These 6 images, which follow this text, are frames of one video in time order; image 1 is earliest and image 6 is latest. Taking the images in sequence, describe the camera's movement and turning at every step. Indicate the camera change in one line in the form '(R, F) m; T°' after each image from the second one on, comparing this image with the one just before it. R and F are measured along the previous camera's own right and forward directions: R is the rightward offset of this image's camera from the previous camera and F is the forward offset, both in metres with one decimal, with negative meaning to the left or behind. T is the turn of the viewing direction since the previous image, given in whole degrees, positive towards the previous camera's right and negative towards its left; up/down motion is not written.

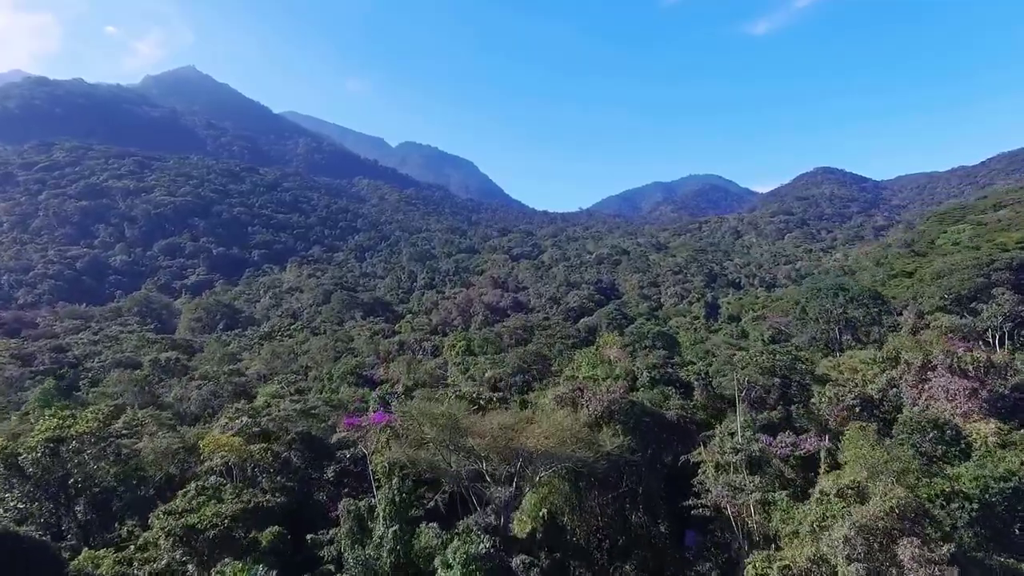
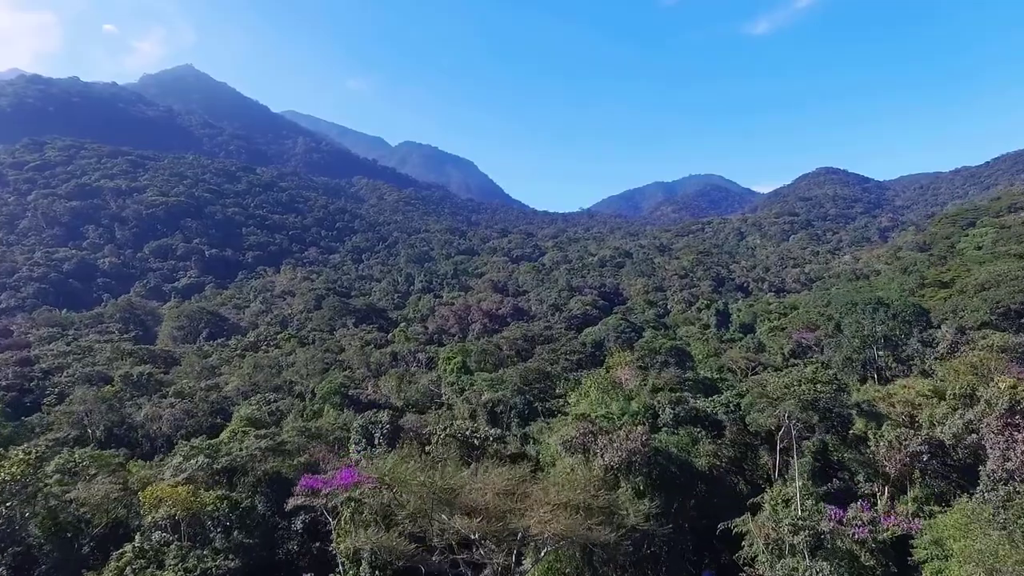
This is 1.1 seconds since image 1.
(0.0, +2.5) m; 0°
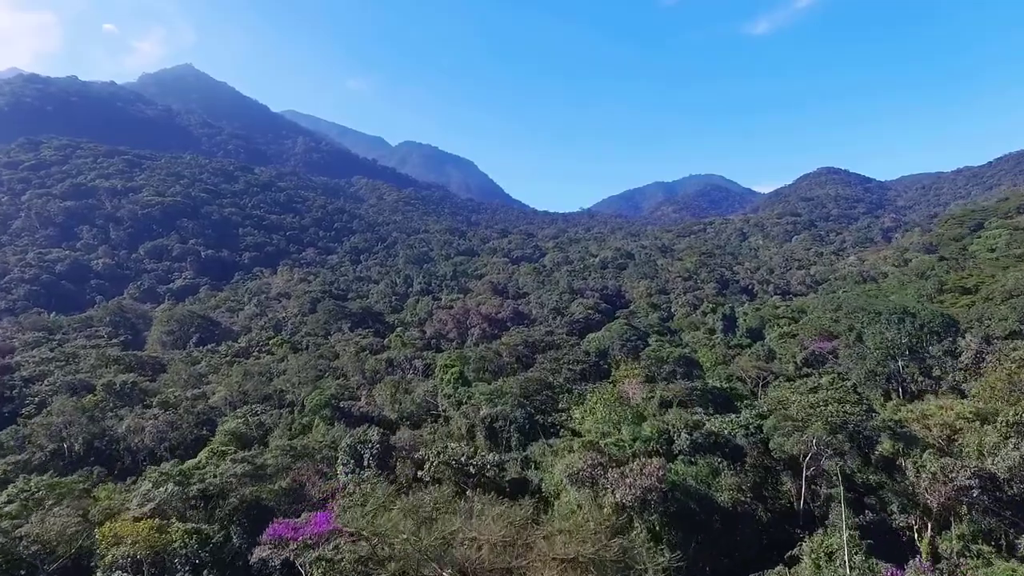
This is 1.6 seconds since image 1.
(0.0, +1.4) m; 0°
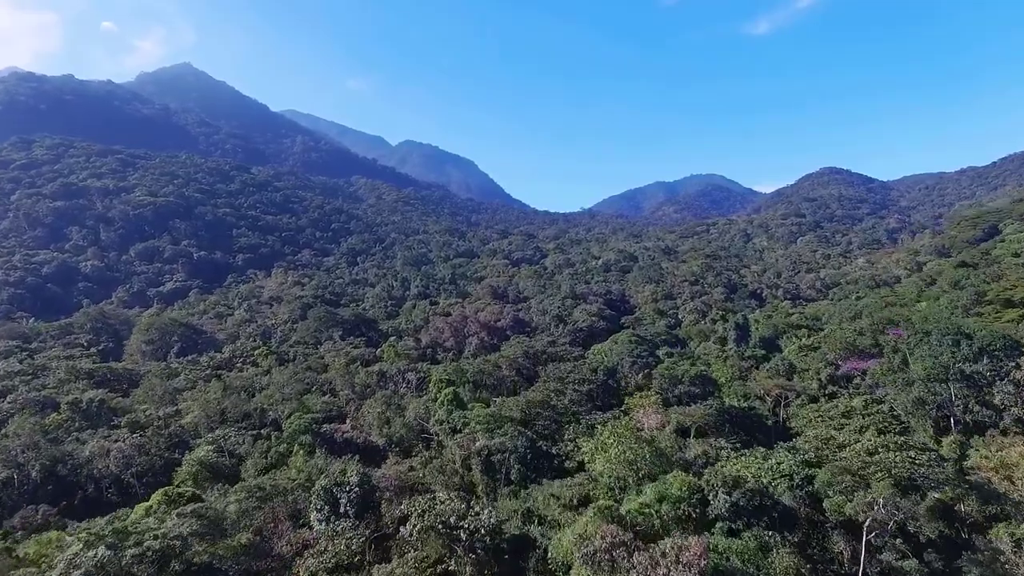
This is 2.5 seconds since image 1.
(0.0, +2.4) m; 0°
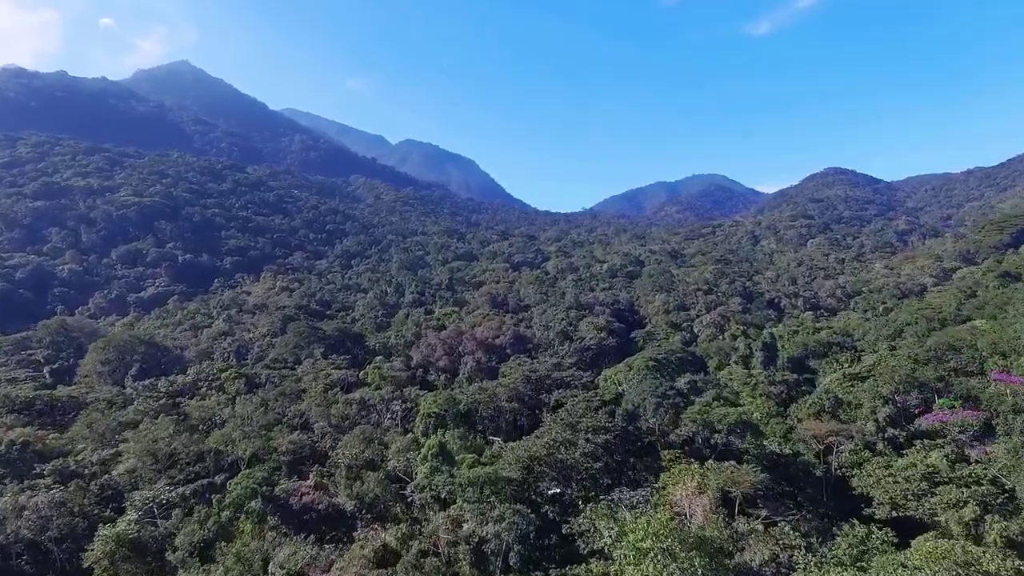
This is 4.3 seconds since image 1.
(0.0, +4.3) m; 0°
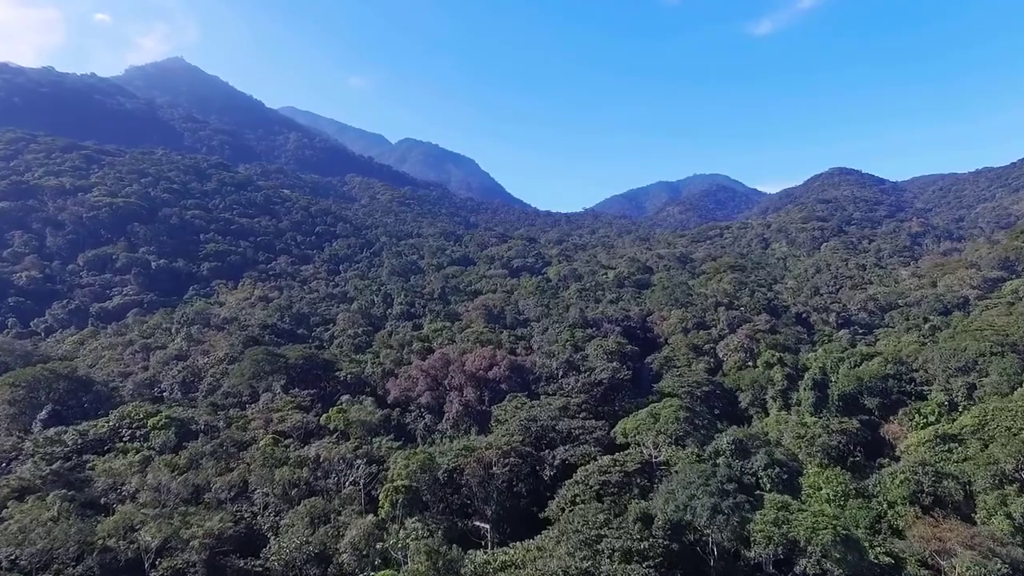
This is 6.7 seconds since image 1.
(+0.2, +6.4) m; 0°
